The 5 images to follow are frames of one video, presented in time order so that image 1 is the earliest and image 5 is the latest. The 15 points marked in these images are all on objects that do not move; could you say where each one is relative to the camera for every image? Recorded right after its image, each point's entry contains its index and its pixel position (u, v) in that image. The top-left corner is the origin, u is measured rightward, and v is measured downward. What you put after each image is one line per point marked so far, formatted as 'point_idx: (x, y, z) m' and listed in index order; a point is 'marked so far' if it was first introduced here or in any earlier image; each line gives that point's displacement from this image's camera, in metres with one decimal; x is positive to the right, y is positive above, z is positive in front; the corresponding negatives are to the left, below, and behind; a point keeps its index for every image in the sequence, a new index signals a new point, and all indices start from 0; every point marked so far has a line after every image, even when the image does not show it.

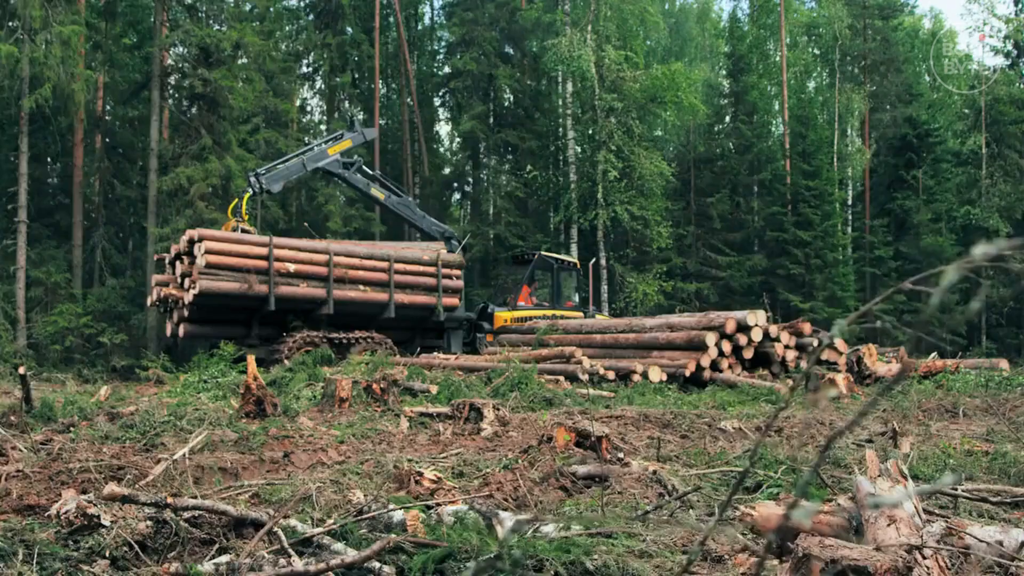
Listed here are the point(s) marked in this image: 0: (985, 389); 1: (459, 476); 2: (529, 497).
0: (+6.5, -1.4, +13.2) m
1: (-0.3, -1.1, +5.7) m
2: (+0.1, -1.1, +5.2) m
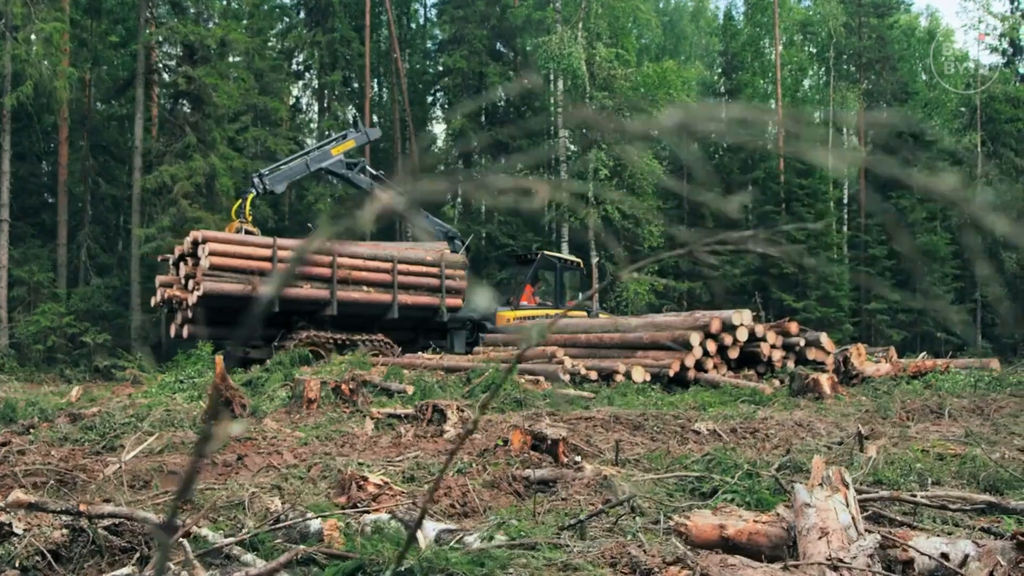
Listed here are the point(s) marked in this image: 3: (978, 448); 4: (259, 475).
0: (+6.2, -1.4, +13.0) m
1: (-0.6, -1.1, +5.6) m
2: (-0.2, -1.1, +5.0) m
3: (+3.2, -1.1, +6.6) m
4: (-1.5, -1.1, +5.7) m
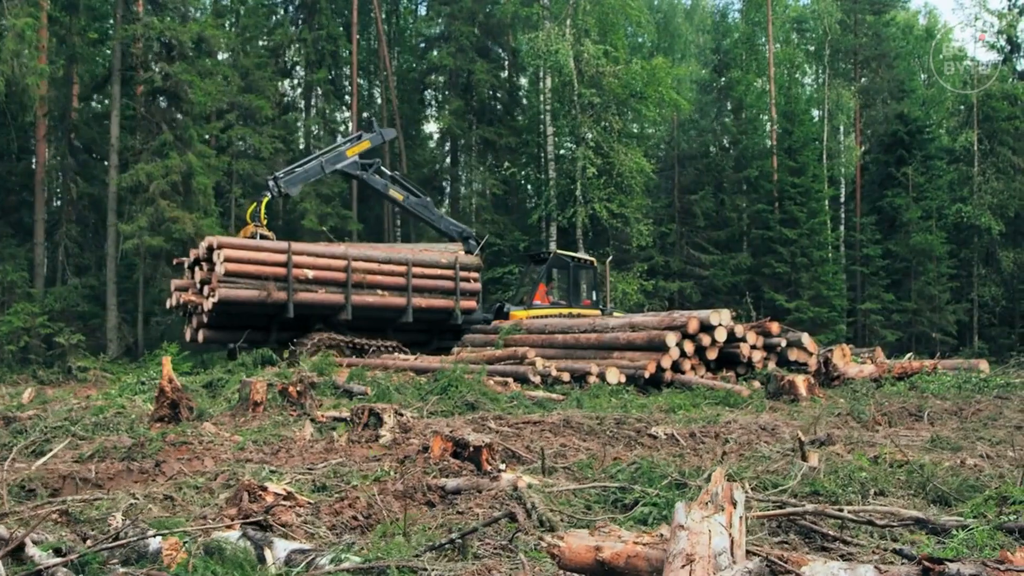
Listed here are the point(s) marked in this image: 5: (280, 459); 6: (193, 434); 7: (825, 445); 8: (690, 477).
0: (+5.8, -1.3, +12.6) m
1: (-1.0, -1.1, +5.2) m
2: (-0.6, -1.1, +4.7) m
3: (+2.7, -1.1, +6.2) m
4: (-2.0, -1.1, +5.4) m
5: (-1.5, -1.1, +6.4) m
6: (-2.7, -1.2, +8.1) m
7: (+2.1, -1.0, +6.5) m
8: (+0.9, -1.0, +4.9) m
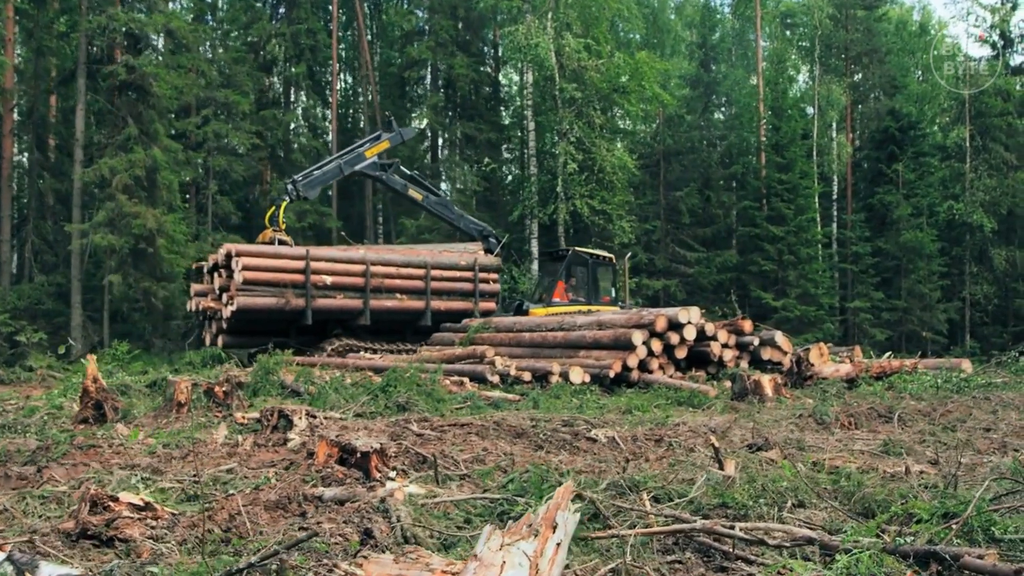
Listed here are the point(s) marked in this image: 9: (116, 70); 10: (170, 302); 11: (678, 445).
0: (+5.3, -1.3, +12.1) m
1: (-1.6, -1.0, +4.8) m
2: (-1.2, -1.0, +4.2) m
3: (+2.2, -1.0, +5.7) m
4: (-2.5, -1.0, +4.9) m
5: (-2.1, -1.1, +6.0) m
6: (-3.2, -1.2, +7.6) m
7: (+1.5, -1.0, +6.0) m
8: (+0.3, -0.9, +4.4) m
9: (-8.0, +4.4, +19.6) m
10: (-7.0, -0.3, +19.9) m
11: (+1.2, -1.1, +7.1) m
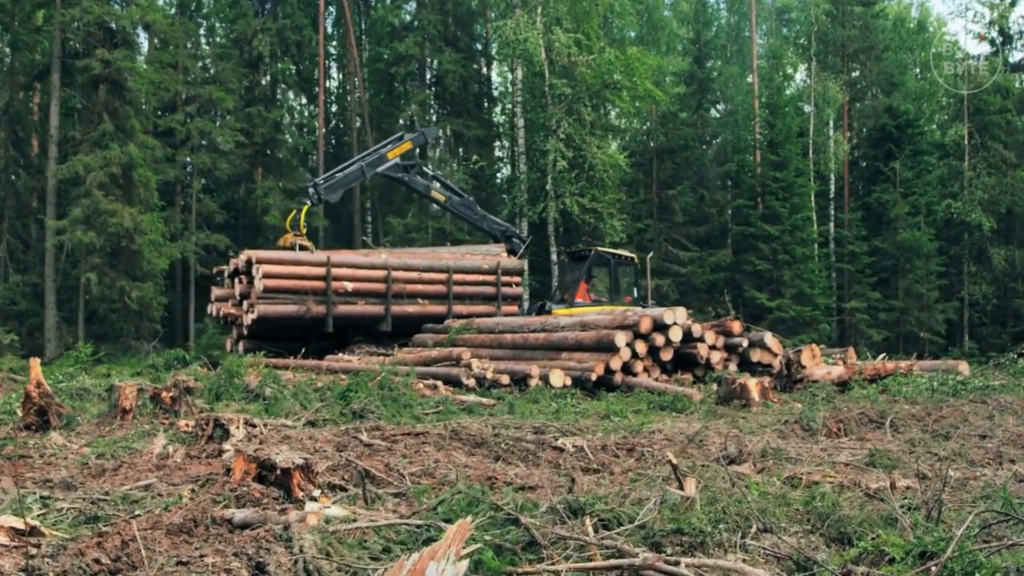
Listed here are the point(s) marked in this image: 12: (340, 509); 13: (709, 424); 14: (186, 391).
0: (+5.0, -1.3, +11.6) m
1: (-1.9, -1.0, +4.3) m
2: (-1.4, -1.0, +3.7) m
3: (+1.9, -1.0, +5.2) m
4: (-2.8, -1.0, +4.4) m
5: (-2.4, -1.1, +5.5) m
6: (-3.5, -1.2, +7.1) m
7: (+1.3, -1.0, +5.5) m
8: (+0.1, -0.9, +4.0) m
9: (-8.3, +4.4, +19.1) m
10: (-7.3, -0.3, +19.4) m
11: (+0.9, -1.1, +6.6) m
12: (-0.8, -0.9, +4.1) m
13: (+1.8, -1.2, +8.9) m
14: (-2.8, -0.9, +8.3) m
